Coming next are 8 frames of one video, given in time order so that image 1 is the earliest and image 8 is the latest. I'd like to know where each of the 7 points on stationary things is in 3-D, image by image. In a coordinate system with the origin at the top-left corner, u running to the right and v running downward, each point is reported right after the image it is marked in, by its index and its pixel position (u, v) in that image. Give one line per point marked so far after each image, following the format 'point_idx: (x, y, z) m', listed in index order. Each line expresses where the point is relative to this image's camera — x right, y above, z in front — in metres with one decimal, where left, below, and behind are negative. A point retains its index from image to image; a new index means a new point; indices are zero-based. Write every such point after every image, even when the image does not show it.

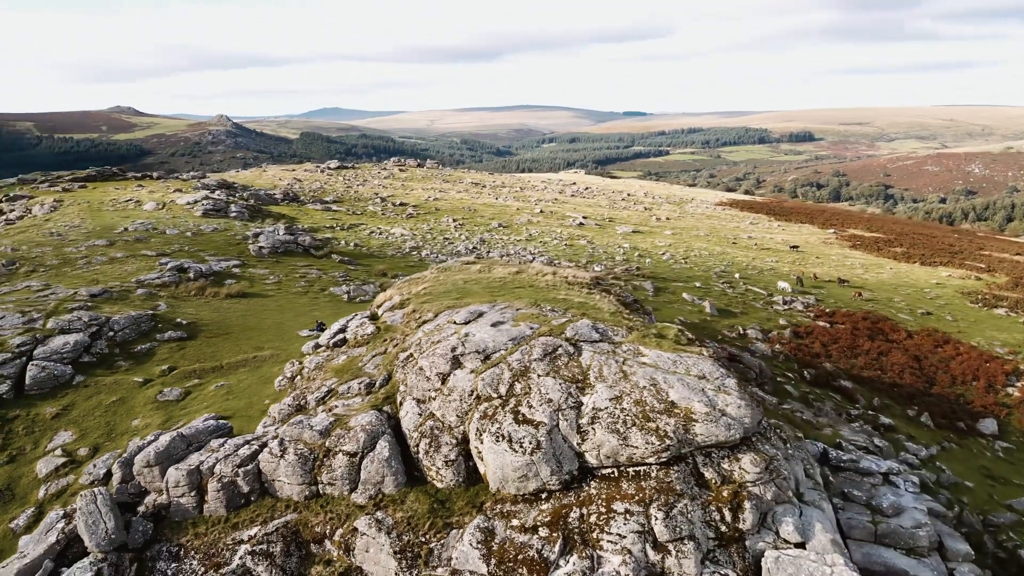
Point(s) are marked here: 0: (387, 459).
0: (-2.2, -3.0, +12.7) m
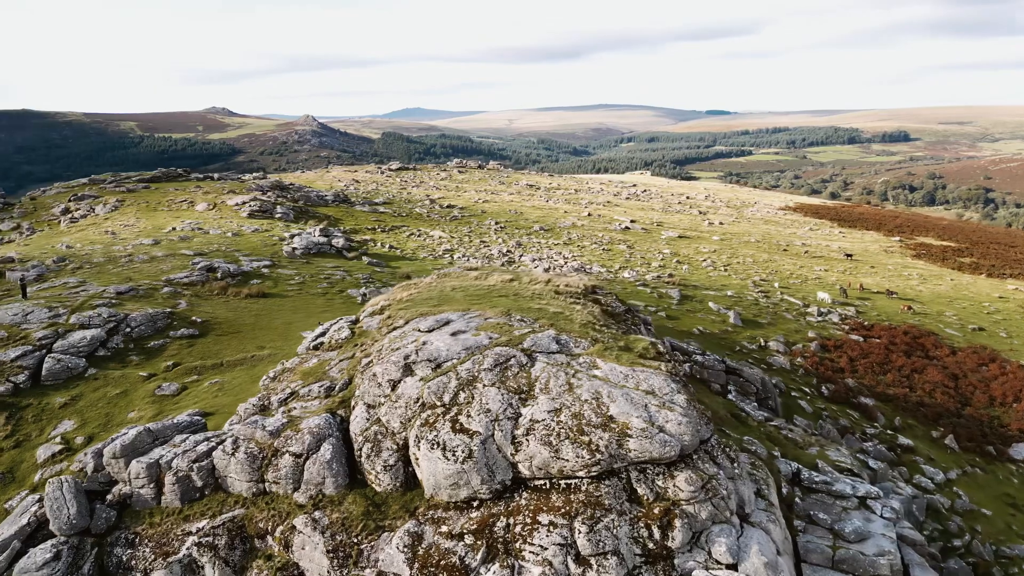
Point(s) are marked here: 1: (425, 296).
0: (-3.4, -3.1, +13.2) m
1: (-2.4, -0.2, +19.5) m
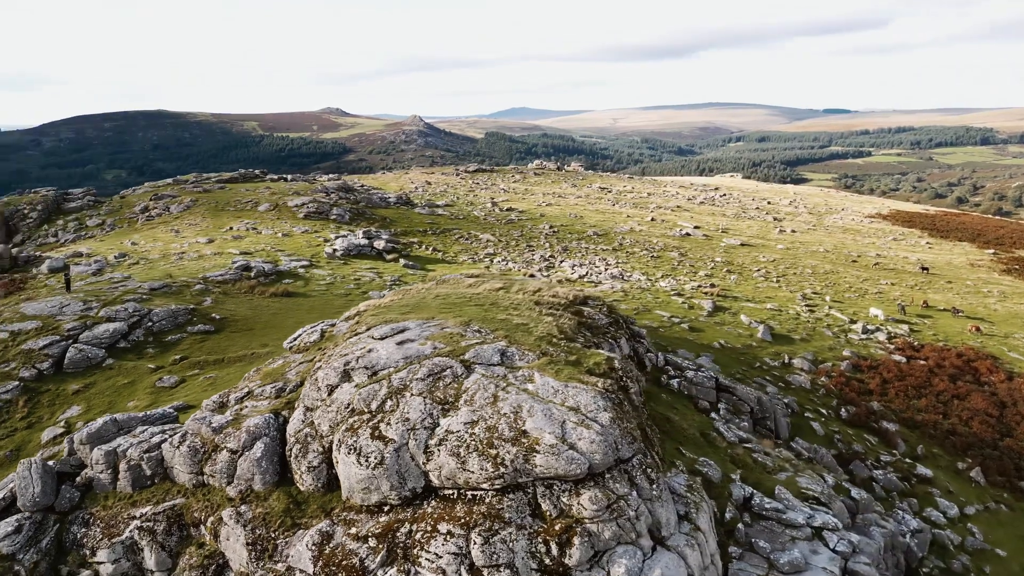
0: (-4.9, -3.3, +14.1) m
1: (-3.0, -0.4, +20.2) m
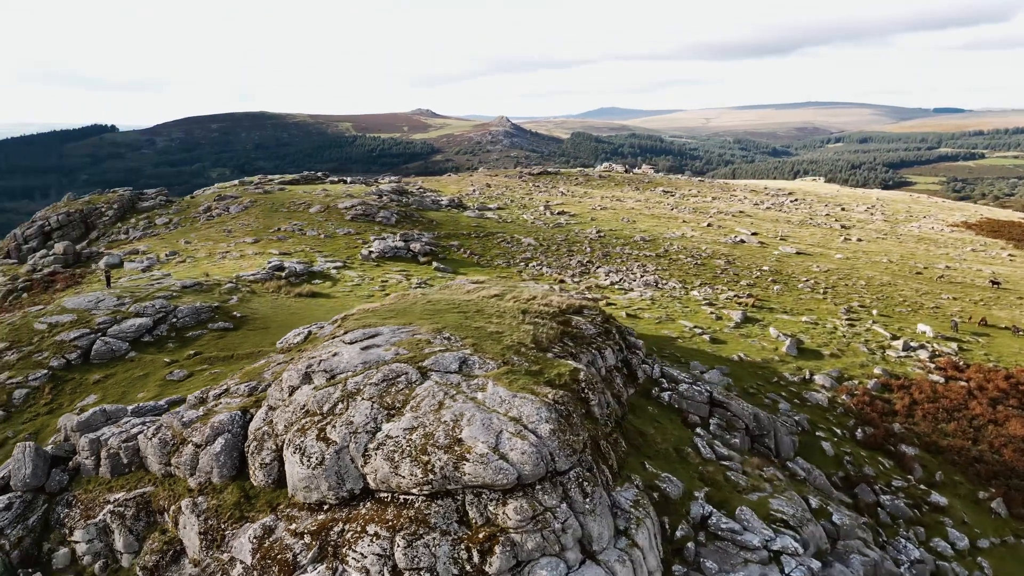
0: (-6.0, -3.4, +14.9) m
1: (-3.4, -0.6, +20.8) m
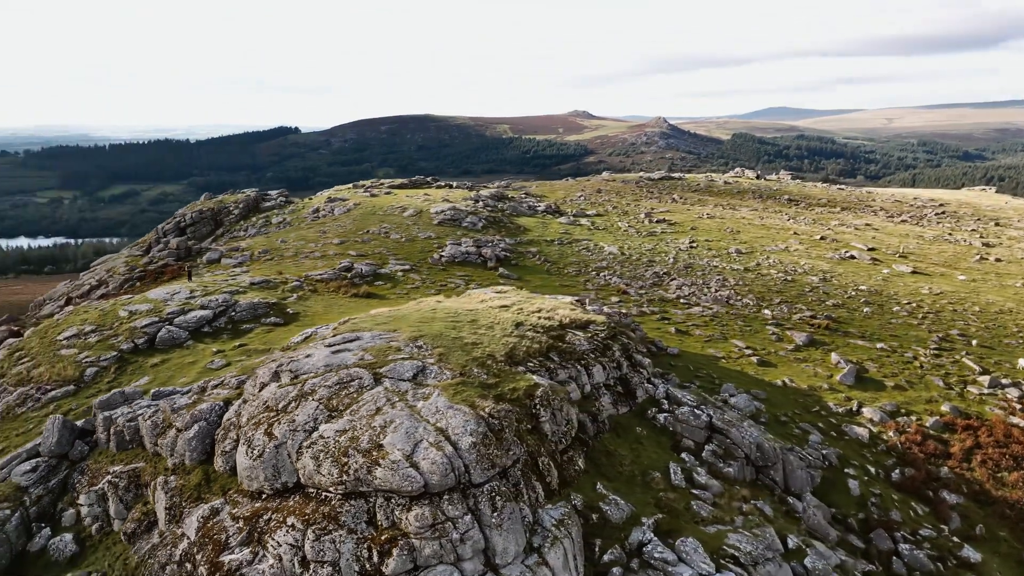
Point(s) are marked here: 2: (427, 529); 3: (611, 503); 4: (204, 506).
0: (-7.3, -3.4, +16.7) m
1: (-3.4, -0.8, +21.9) m
2: (-1.6, -4.4, +13.5) m
3: (+2.2, -4.8, +16.4) m
4: (-6.5, -4.6, +15.4) m
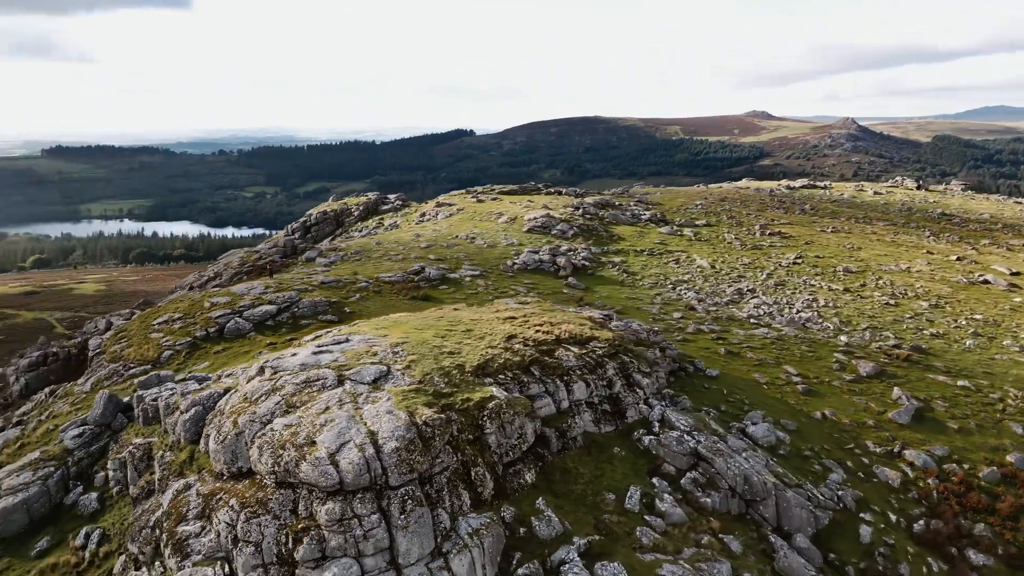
0: (-8.4, -3.4, +19.0) m
1: (-3.4, -1.0, +23.3) m
2: (-3.6, -4.7, +14.7) m
3: (+0.8, -5.2, +16.7) m
4: (-7.9, -4.6, +17.6) m
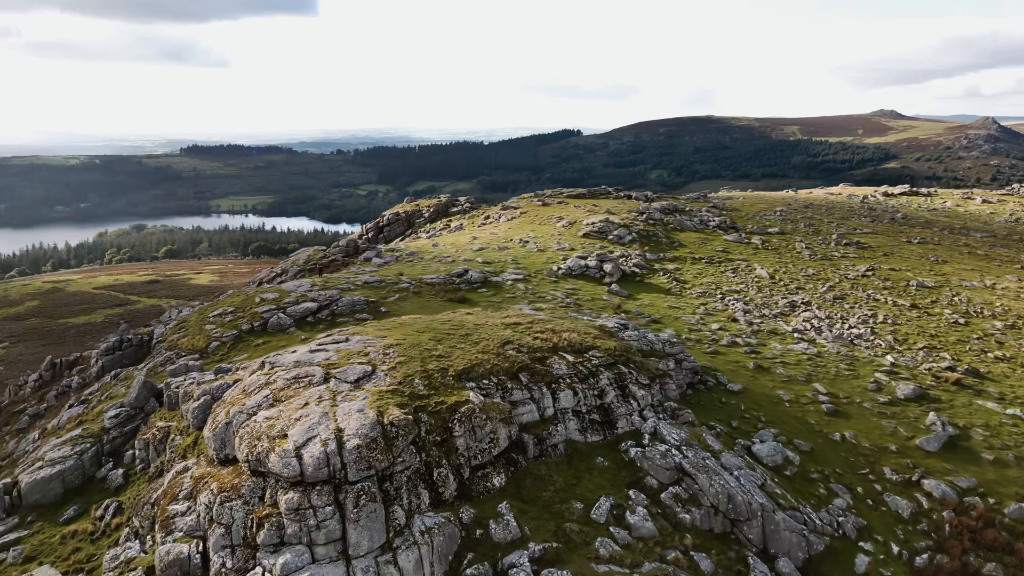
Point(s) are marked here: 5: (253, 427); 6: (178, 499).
0: (-8.9, -3.4, +20.7) m
1: (-3.2, -1.1, +24.2) m
2: (-4.7, -4.8, +15.7) m
3: (-0.2, -5.5, +17.1) m
4: (-8.6, -4.6, +19.2) m
5: (-6.2, -3.3, +17.7) m
6: (-8.2, -5.1, +17.8) m
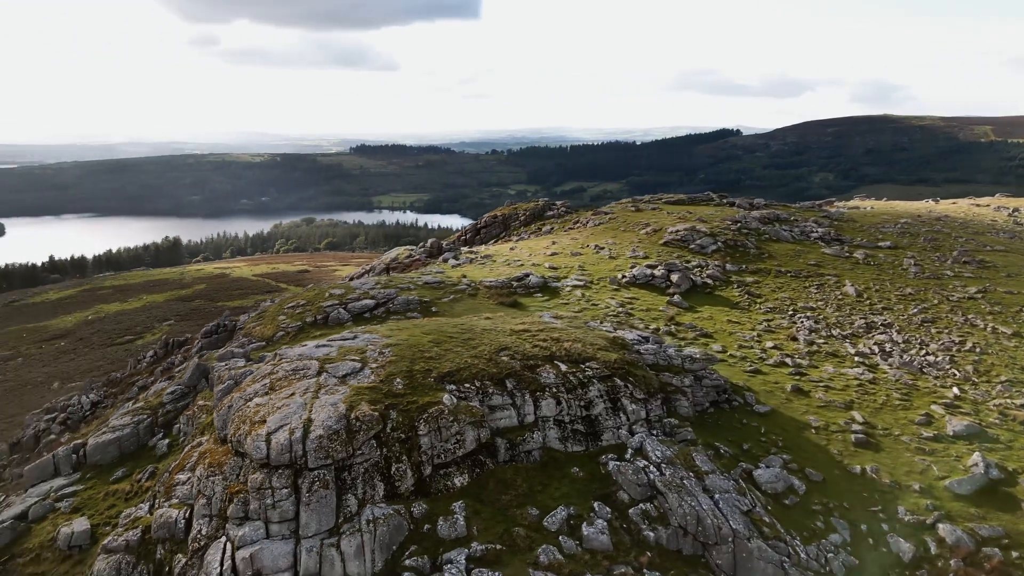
0: (-9.2, -3.3, +23.2) m
1: (-2.9, -1.3, +25.6) m
2: (-6.1, -4.8, +17.5) m
3: (-1.4, -5.7, +18.0) m
4: (-9.3, -4.4, +21.7) m
5: (-7.1, -3.3, +19.7) m
6: (-9.1, -5.0, +20.2) m
